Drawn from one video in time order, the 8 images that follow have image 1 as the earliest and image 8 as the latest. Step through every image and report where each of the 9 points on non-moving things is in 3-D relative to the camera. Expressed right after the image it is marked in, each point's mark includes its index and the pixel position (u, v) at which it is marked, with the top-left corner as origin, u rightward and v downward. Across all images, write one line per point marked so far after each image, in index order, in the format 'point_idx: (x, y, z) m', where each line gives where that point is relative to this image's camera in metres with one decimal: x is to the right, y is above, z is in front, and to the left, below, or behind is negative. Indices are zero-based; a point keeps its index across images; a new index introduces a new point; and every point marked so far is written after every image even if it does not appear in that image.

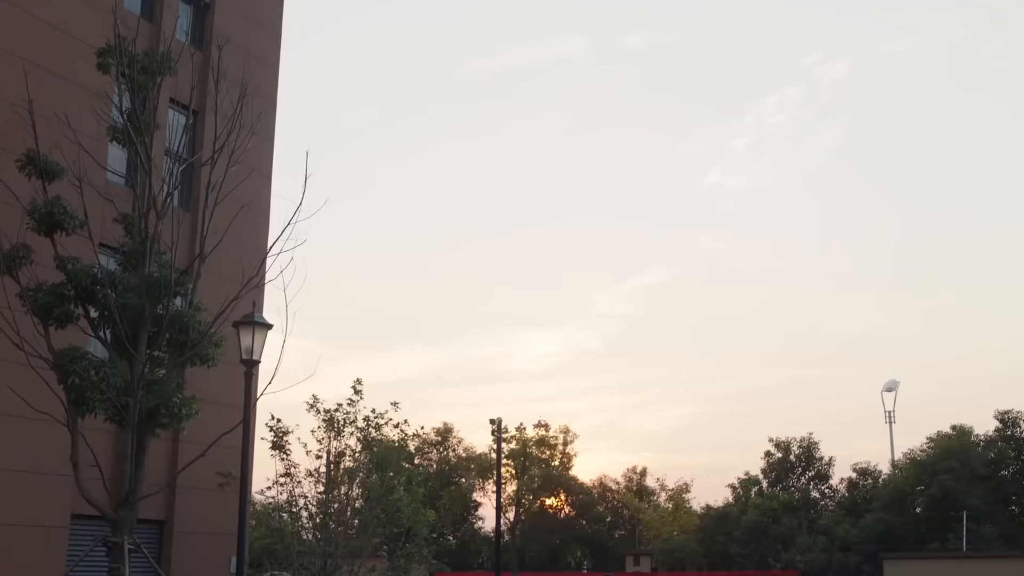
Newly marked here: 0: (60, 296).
0: (-4.3, -0.1, +11.7) m
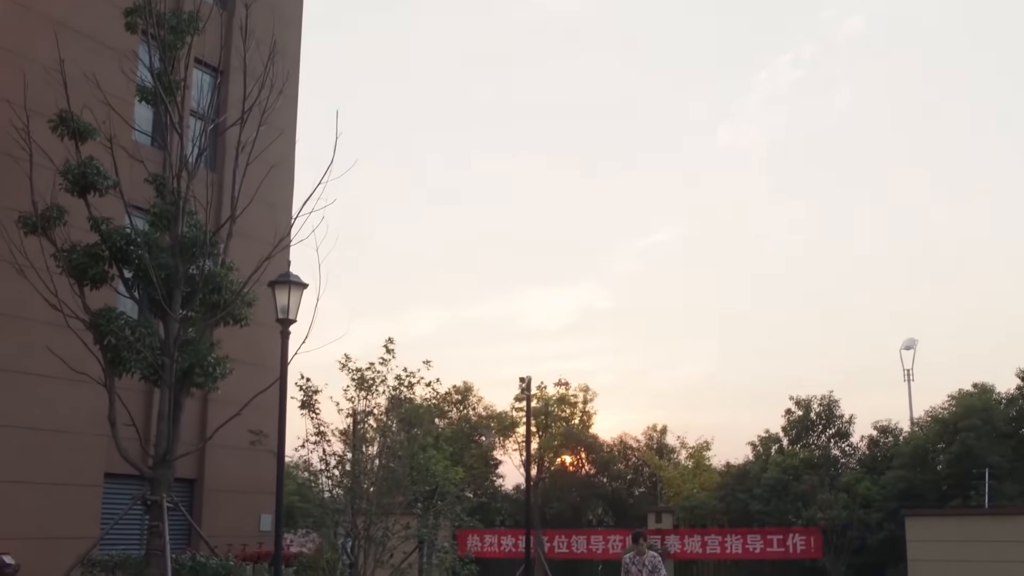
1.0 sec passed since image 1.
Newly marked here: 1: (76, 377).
0: (-4.0, +0.3, +11.8) m
1: (-5.1, -1.1, +14.2) m
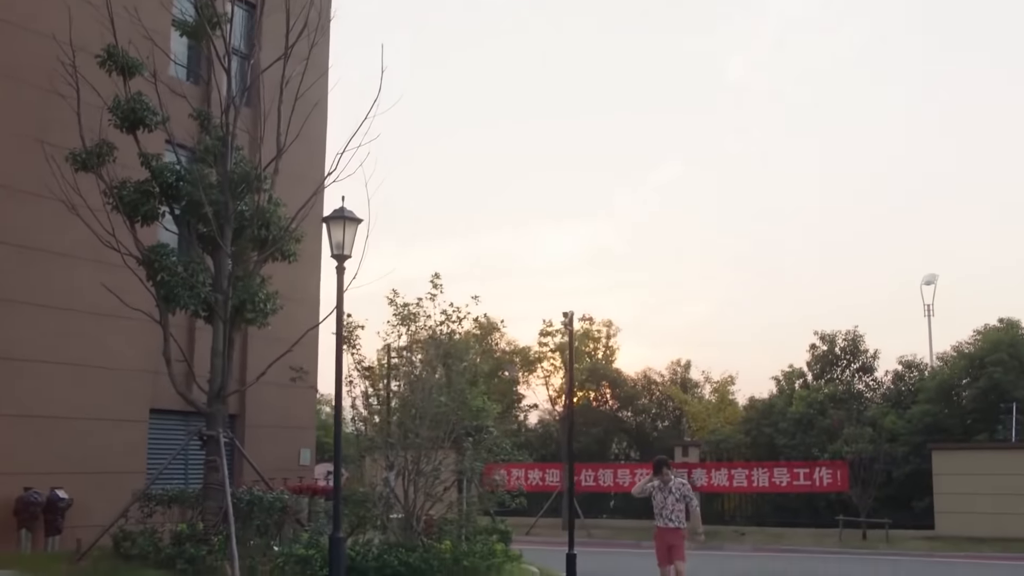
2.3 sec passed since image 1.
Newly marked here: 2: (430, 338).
0: (-3.5, +0.9, +11.8) m
1: (-4.6, -0.3, +14.2) m
2: (-0.9, -0.6, +13.6) m
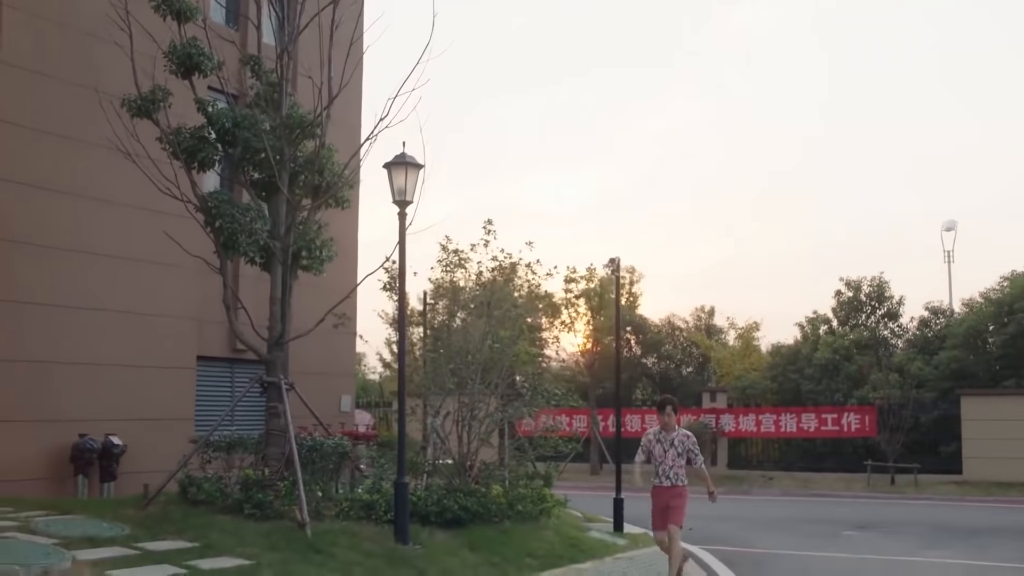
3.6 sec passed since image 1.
0: (-3.0, +1.4, +11.7) m
1: (-4.1, +0.3, +14.2) m
2: (-0.4, 0.0, +13.6) m
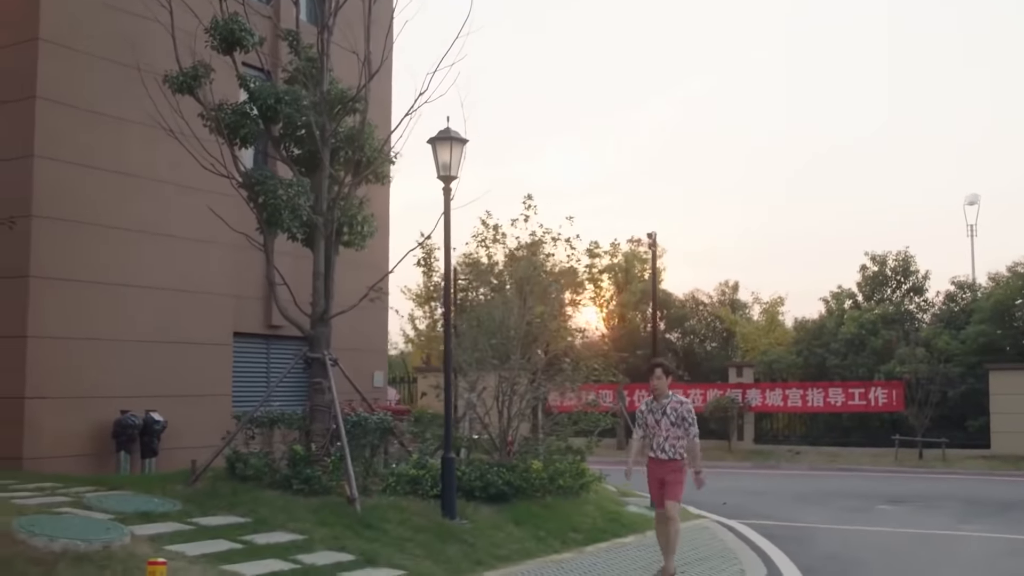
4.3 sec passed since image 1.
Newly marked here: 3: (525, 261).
0: (-2.6, +1.7, +11.7) m
1: (-3.7, +0.6, +14.2) m
2: (0.0, +0.3, +13.6) m
3: (+0.2, +0.3, +13.5) m
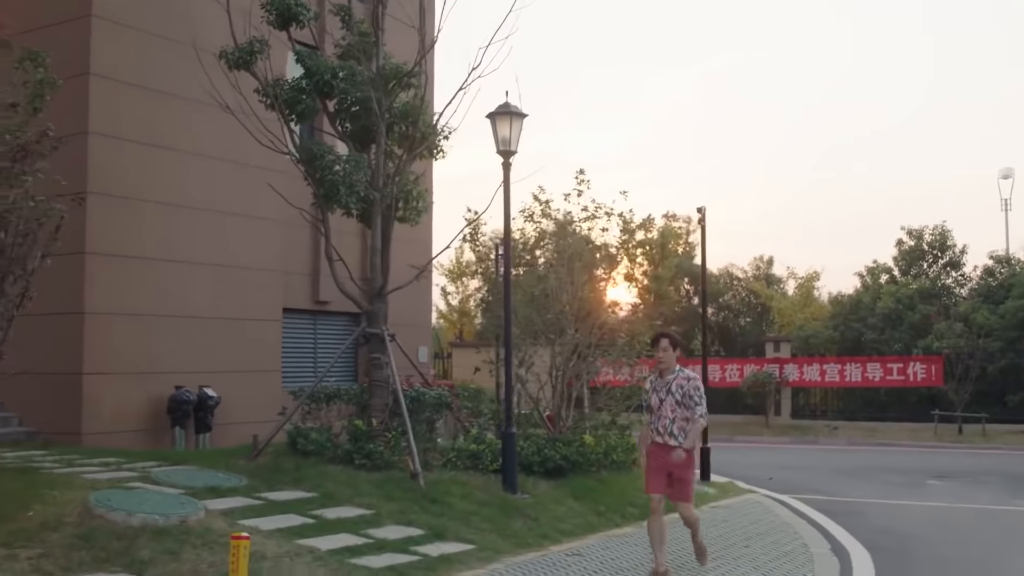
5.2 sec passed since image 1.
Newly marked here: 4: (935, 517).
0: (-2.0, +1.9, +11.7) m
1: (-3.1, +0.8, +14.3) m
2: (+0.6, +0.6, +13.6) m
3: (+0.7, +0.6, +13.5) m
4: (+4.4, -2.4, +12.6) m
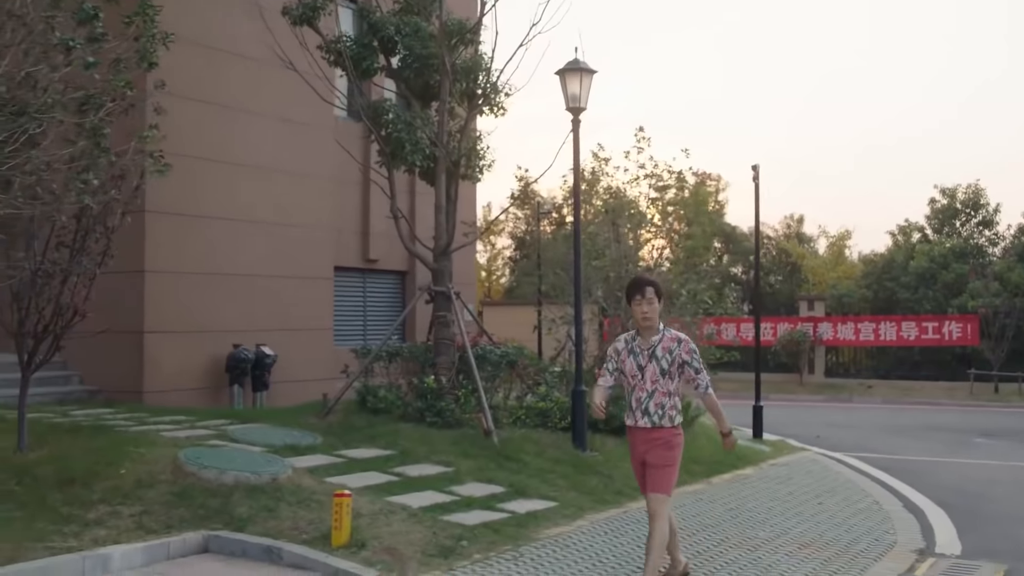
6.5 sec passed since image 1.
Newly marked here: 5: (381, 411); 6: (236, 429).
0: (-1.4, +2.3, +11.6) m
1: (-2.5, +1.3, +14.2) m
2: (+1.2, +1.0, +13.5) m
3: (+1.4, +1.0, +13.4) m
4: (+5.0, -1.9, +12.6) m
5: (-1.2, -1.1, +11.0) m
6: (-2.3, -1.2, +10.1) m
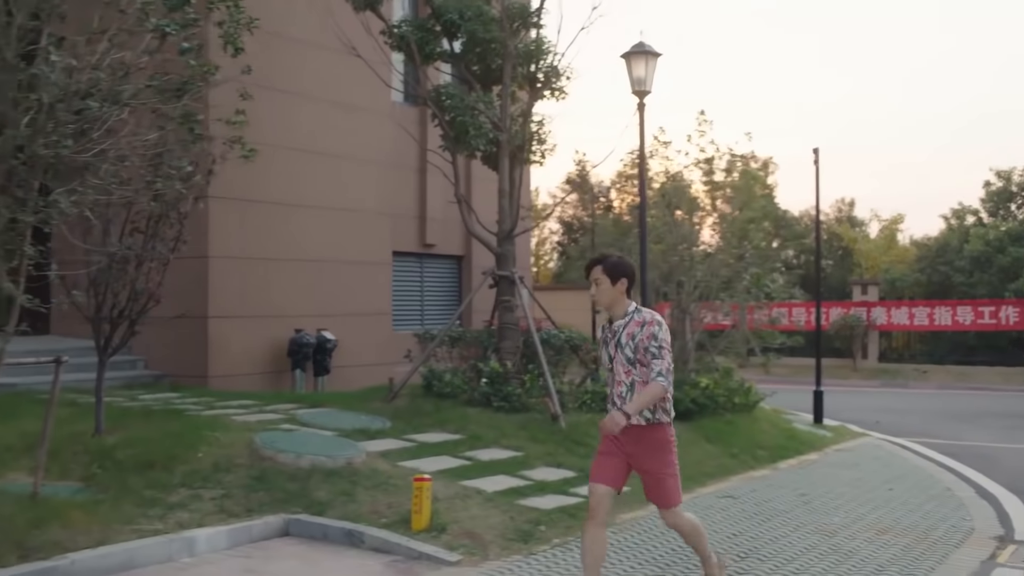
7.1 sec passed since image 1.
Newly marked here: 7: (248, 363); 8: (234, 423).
0: (-0.8, +2.4, +11.5) m
1: (-1.8, +1.5, +14.2) m
2: (+1.9, +1.2, +13.4) m
3: (+2.0, +1.2, +13.3) m
4: (+5.6, -1.8, +12.5) m
5: (-0.6, -1.0, +11.0) m
6: (-1.7, -1.0, +10.1) m
7: (-2.7, -0.8, +12.6) m
8: (-2.1, -1.0, +9.2) m
